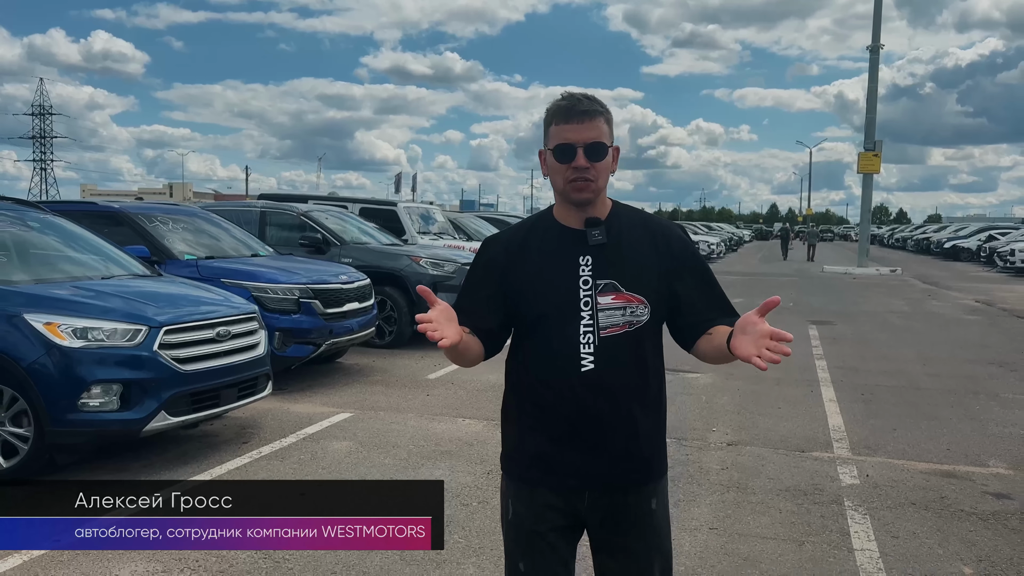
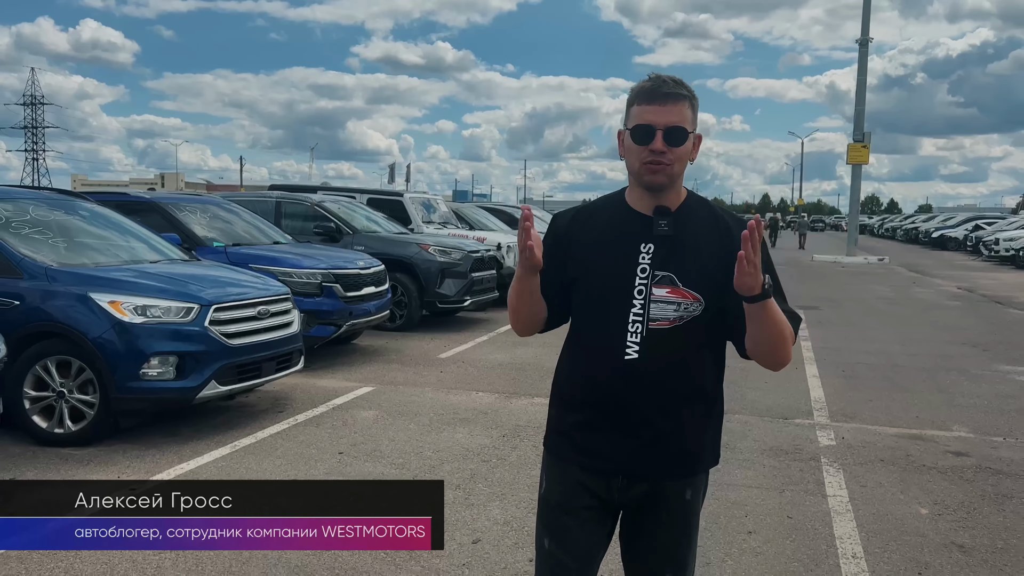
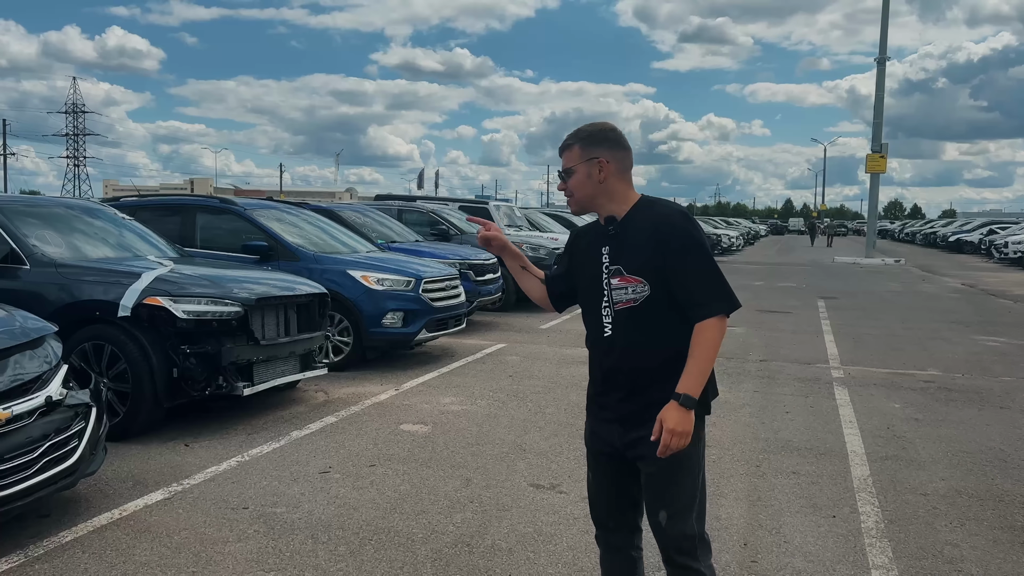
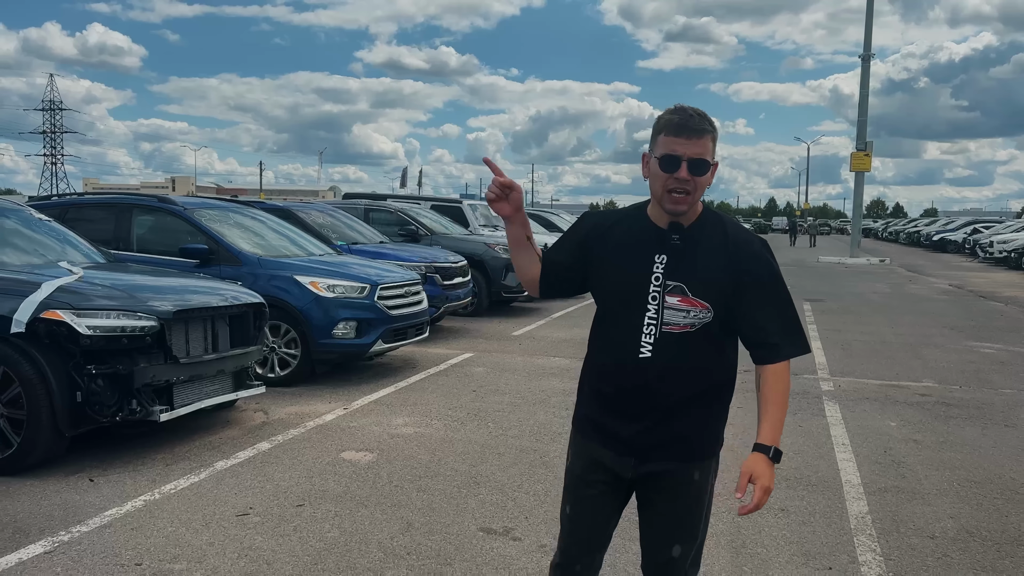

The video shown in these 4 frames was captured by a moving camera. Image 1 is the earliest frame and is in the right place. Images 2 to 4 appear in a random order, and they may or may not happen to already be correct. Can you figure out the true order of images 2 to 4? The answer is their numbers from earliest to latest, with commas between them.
2, 4, 3
